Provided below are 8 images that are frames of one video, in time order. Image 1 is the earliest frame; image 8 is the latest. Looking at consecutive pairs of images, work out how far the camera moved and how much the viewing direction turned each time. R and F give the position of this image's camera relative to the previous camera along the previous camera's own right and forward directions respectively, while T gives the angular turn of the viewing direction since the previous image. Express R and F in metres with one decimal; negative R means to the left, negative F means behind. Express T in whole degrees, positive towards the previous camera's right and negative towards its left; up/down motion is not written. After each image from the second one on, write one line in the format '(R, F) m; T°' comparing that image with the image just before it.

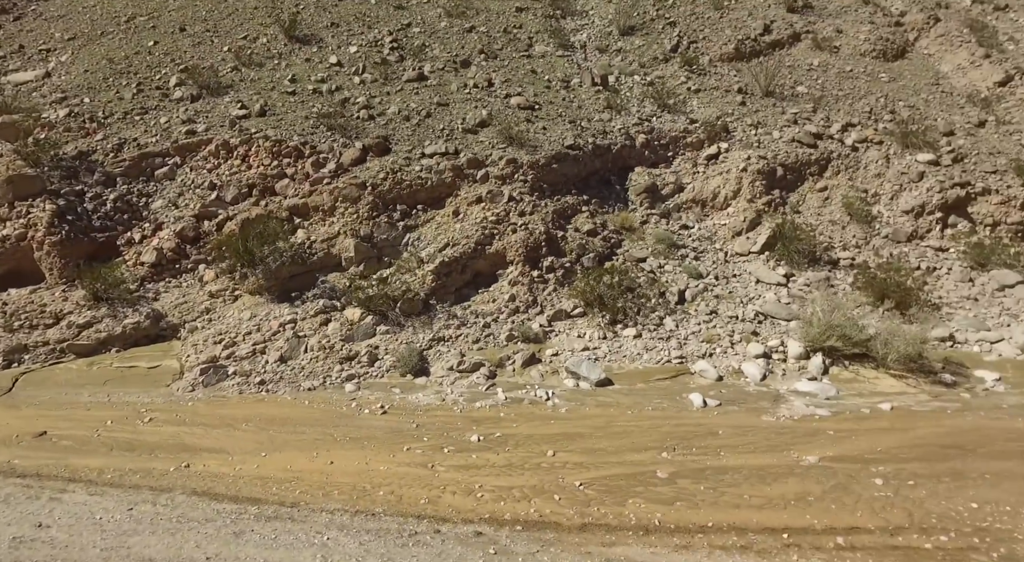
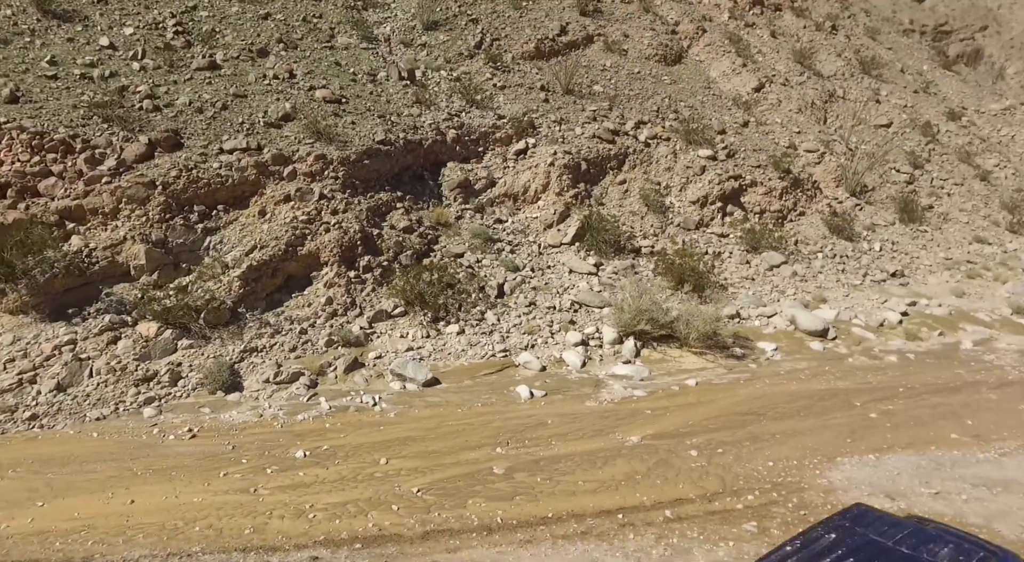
(-0.1, +0.1) m; +15°
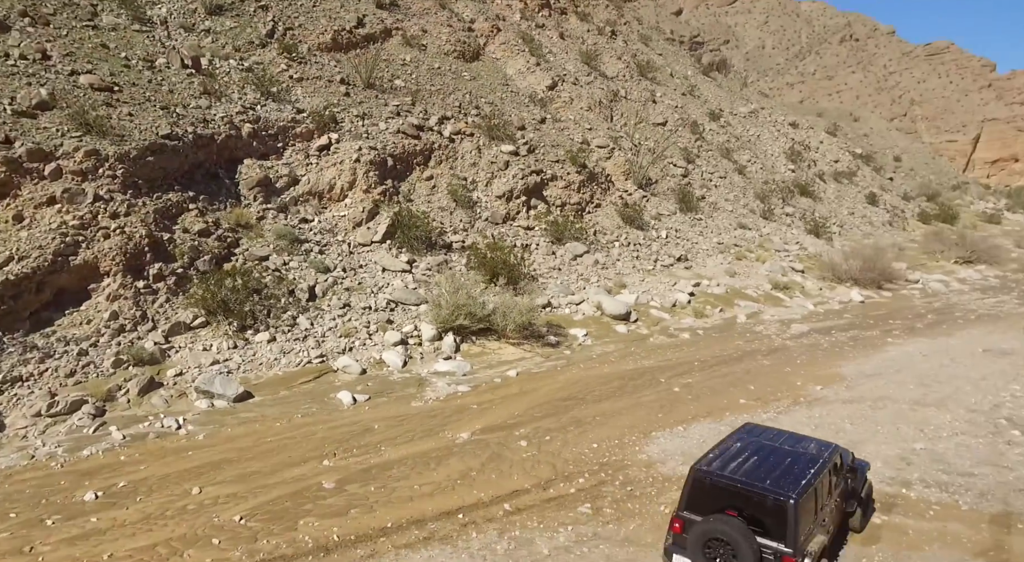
(-0.1, +0.1) m; +16°
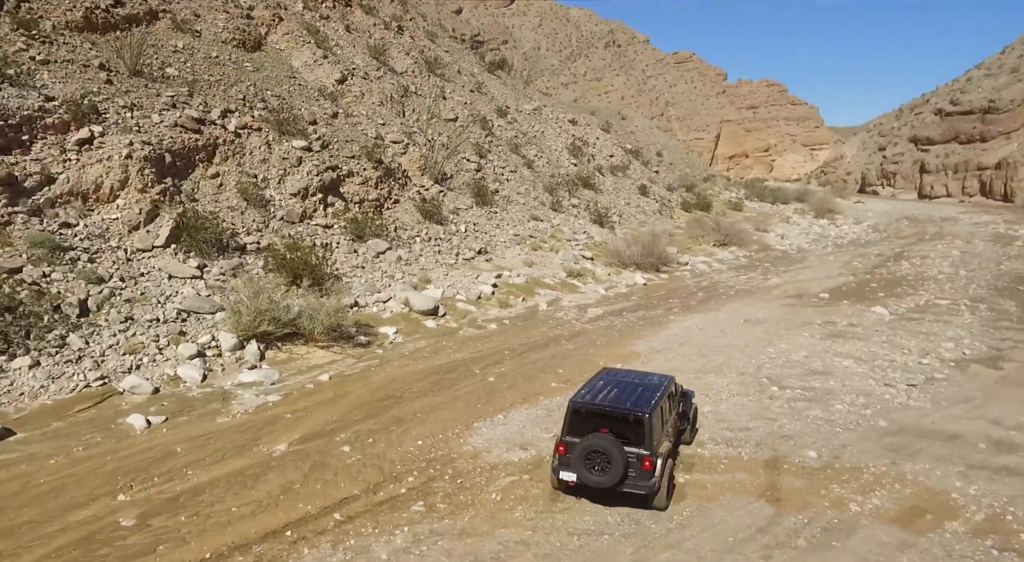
(-0.1, 0.0) m; +17°
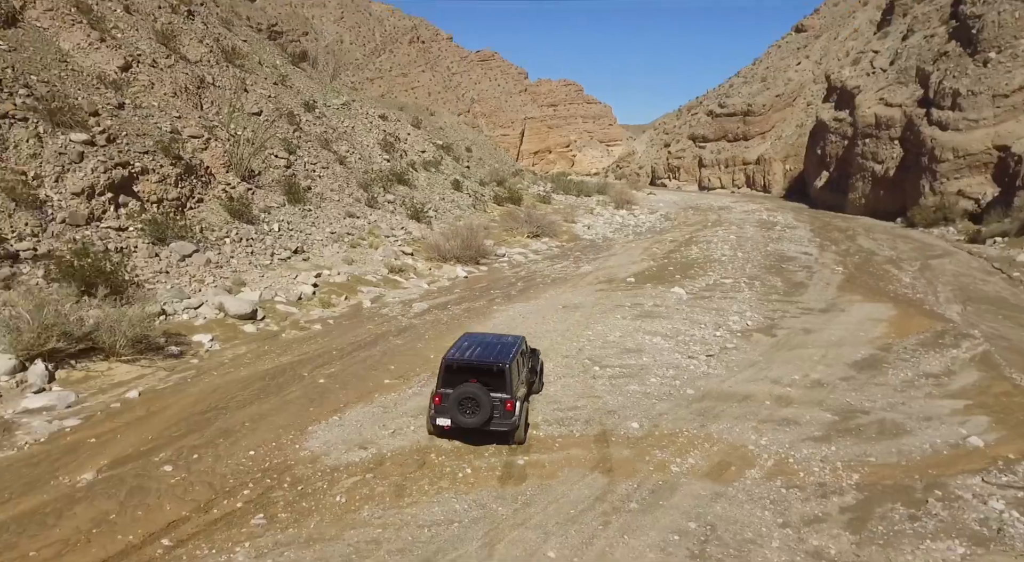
(-0.1, 0.0) m; +15°
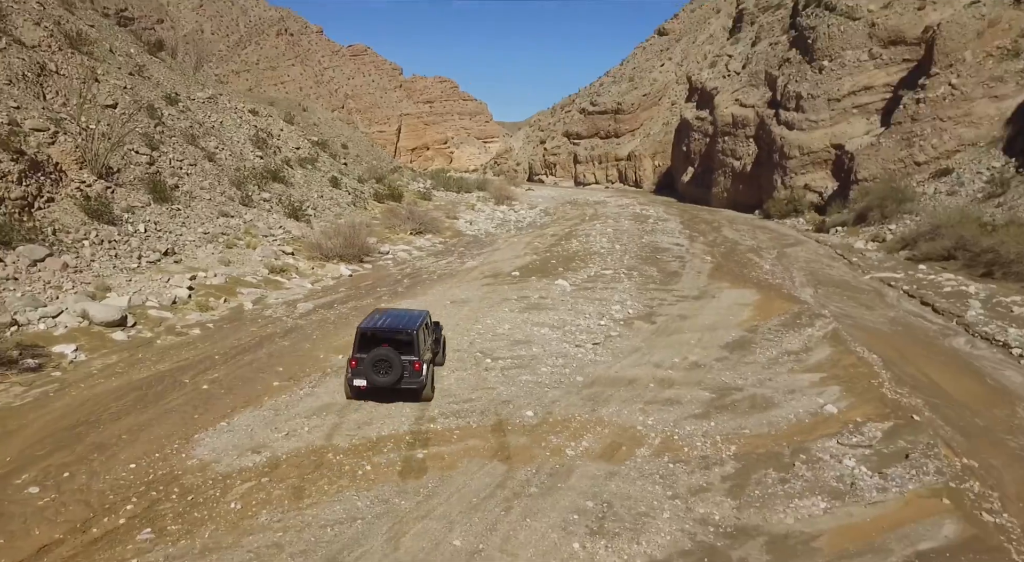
(-0.1, -0.1) m; +10°
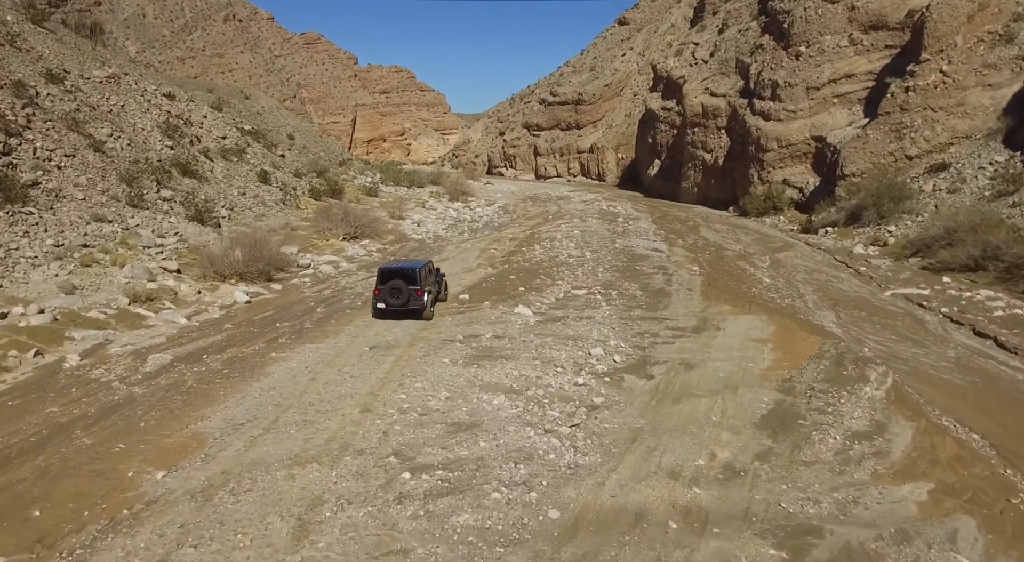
(+0.2, +2.8) m; +3°
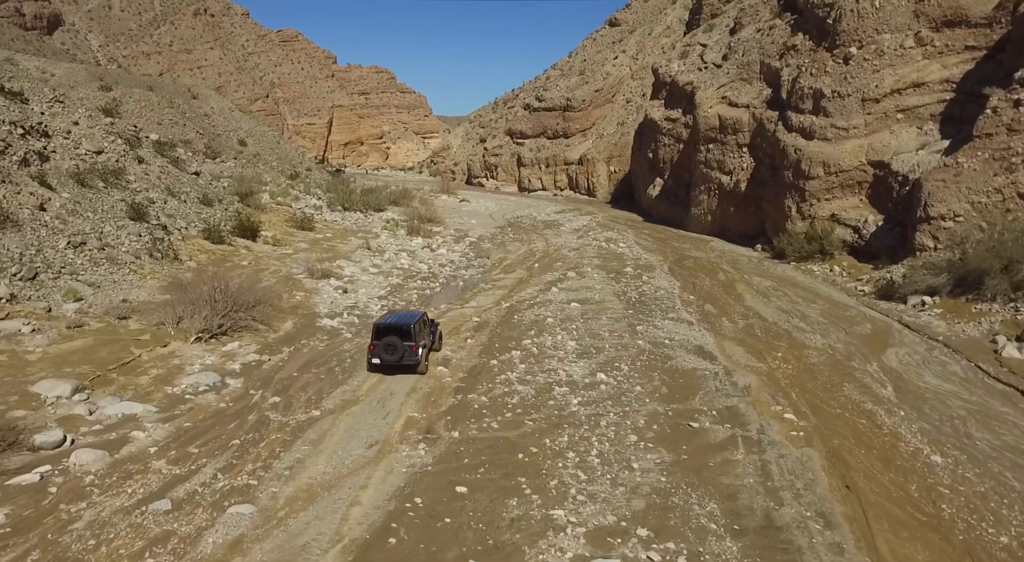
(+0.3, +6.3) m; +1°
